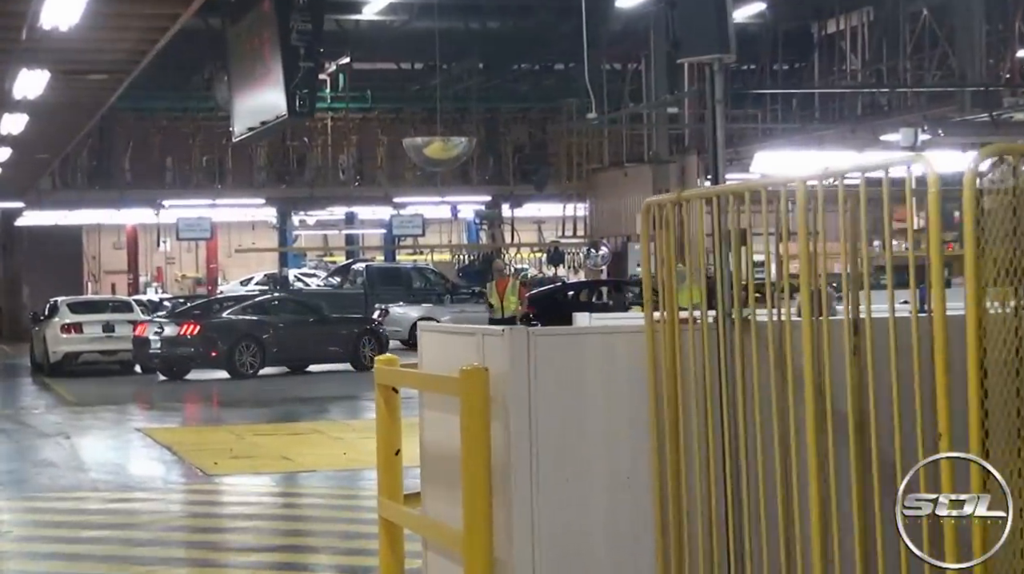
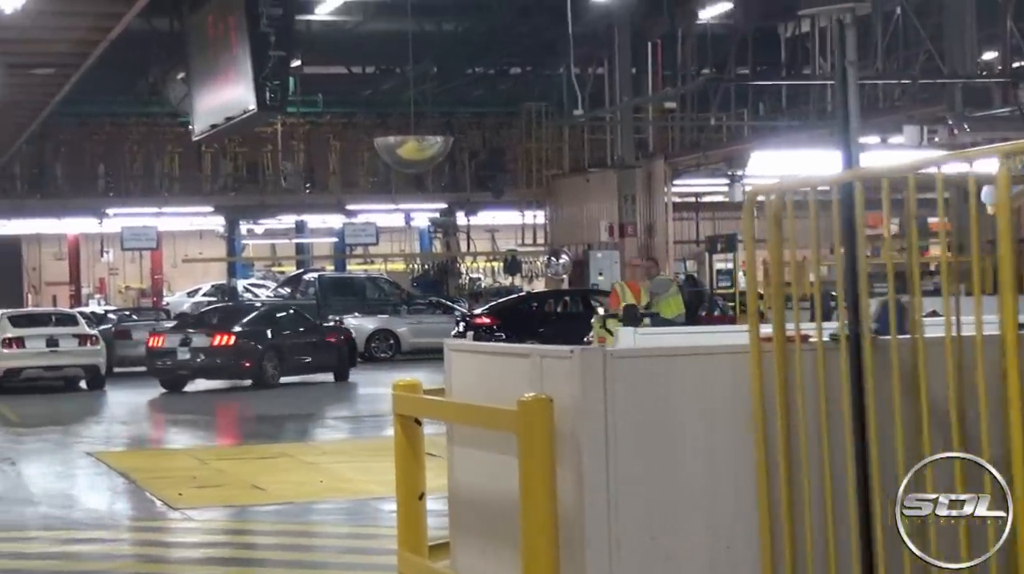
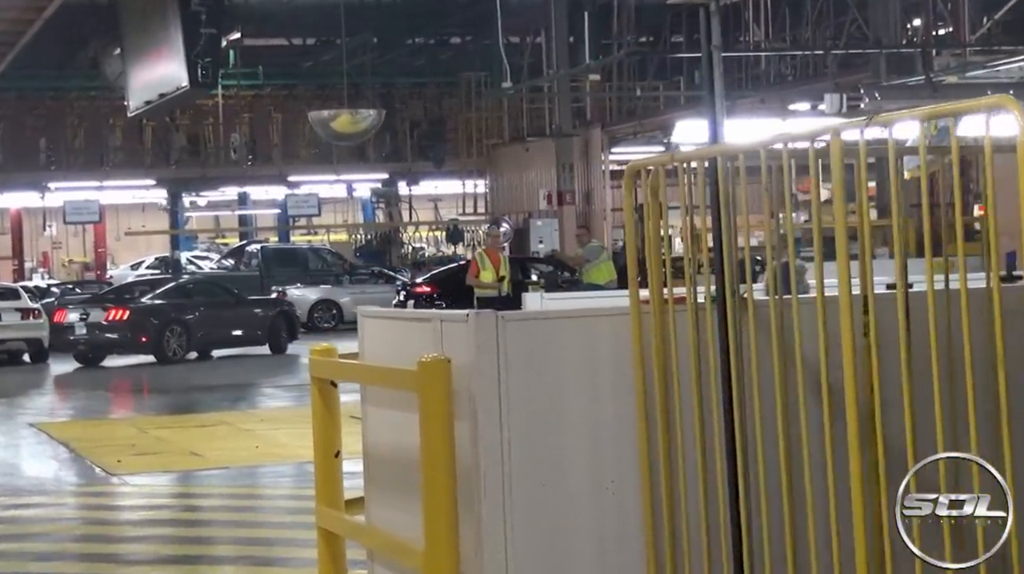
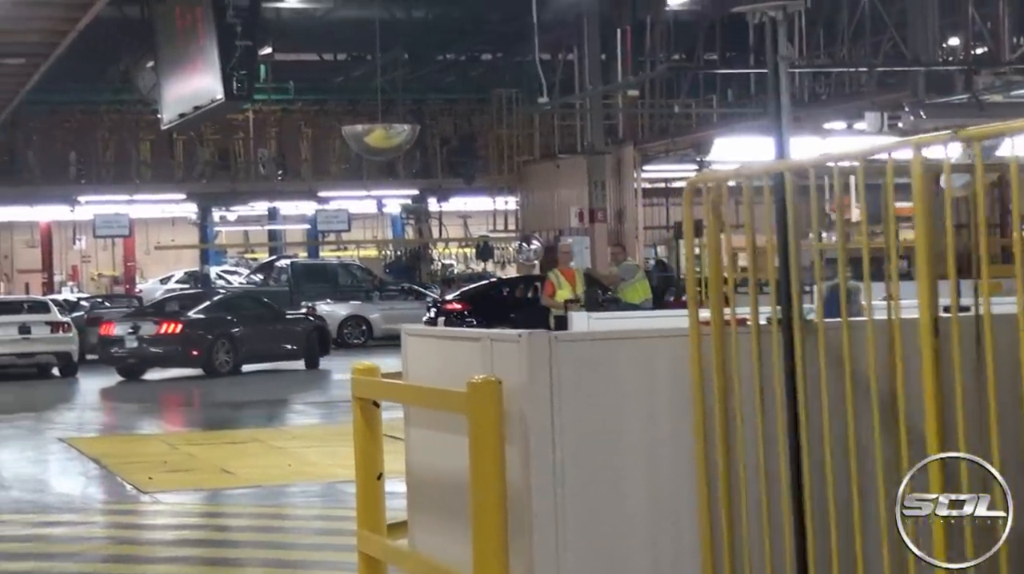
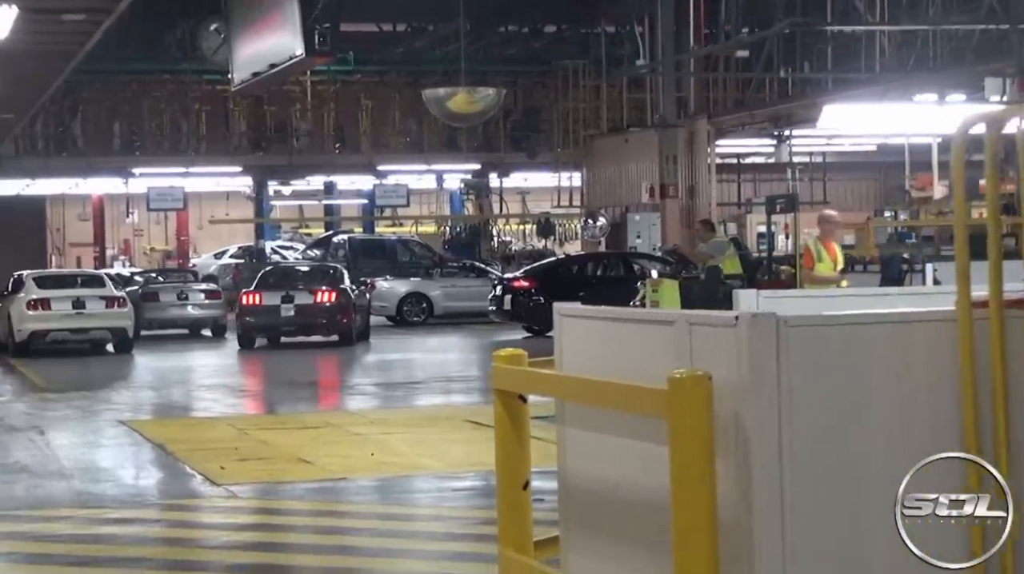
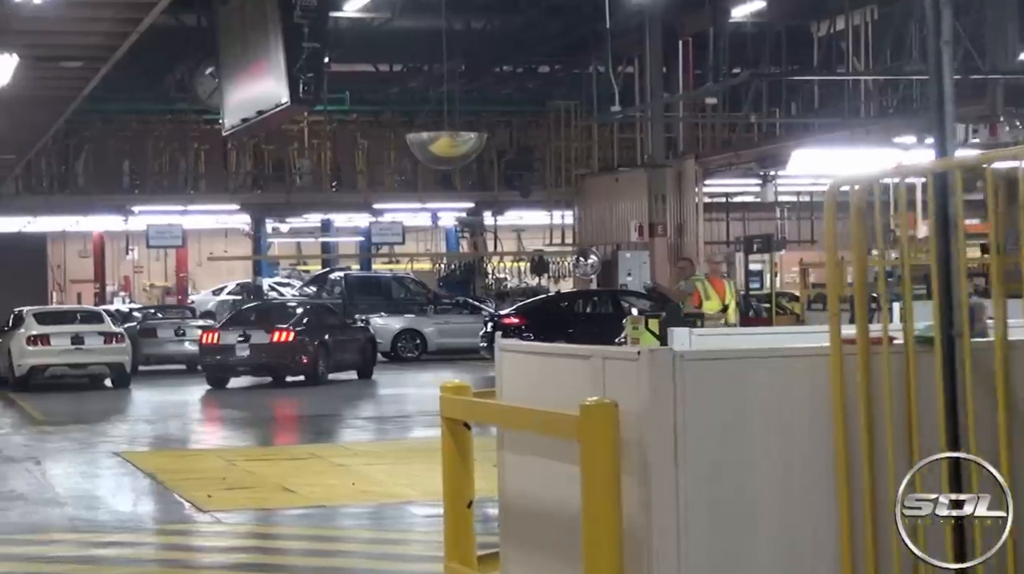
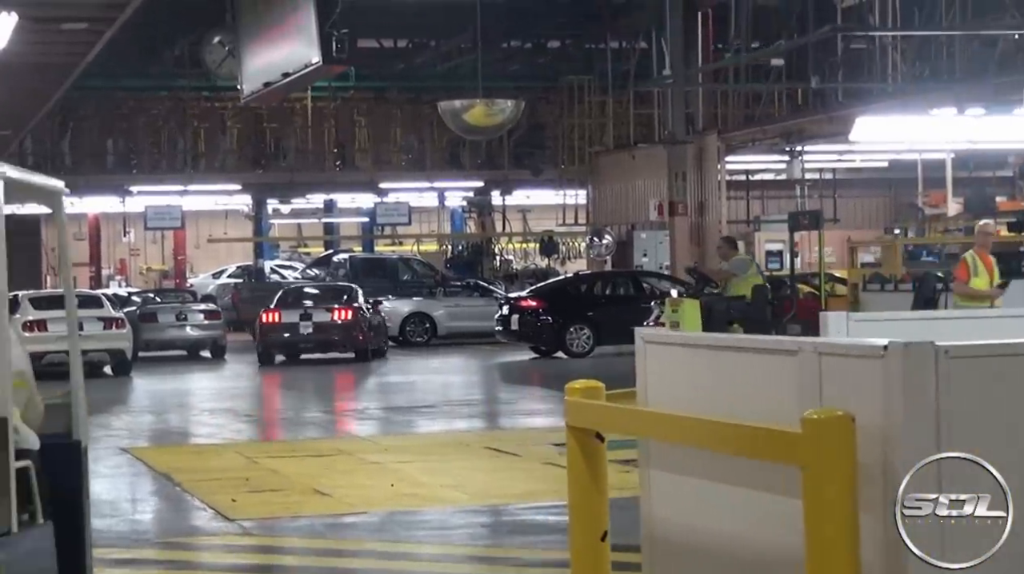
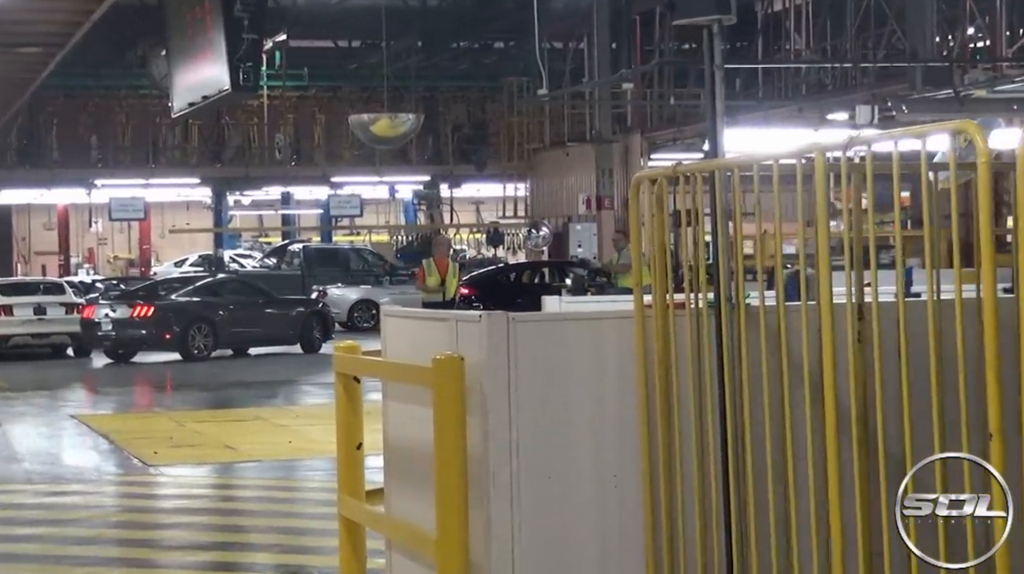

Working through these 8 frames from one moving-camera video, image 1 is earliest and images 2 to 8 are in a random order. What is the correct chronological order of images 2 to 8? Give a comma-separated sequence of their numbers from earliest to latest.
8, 3, 4, 2, 6, 5, 7
